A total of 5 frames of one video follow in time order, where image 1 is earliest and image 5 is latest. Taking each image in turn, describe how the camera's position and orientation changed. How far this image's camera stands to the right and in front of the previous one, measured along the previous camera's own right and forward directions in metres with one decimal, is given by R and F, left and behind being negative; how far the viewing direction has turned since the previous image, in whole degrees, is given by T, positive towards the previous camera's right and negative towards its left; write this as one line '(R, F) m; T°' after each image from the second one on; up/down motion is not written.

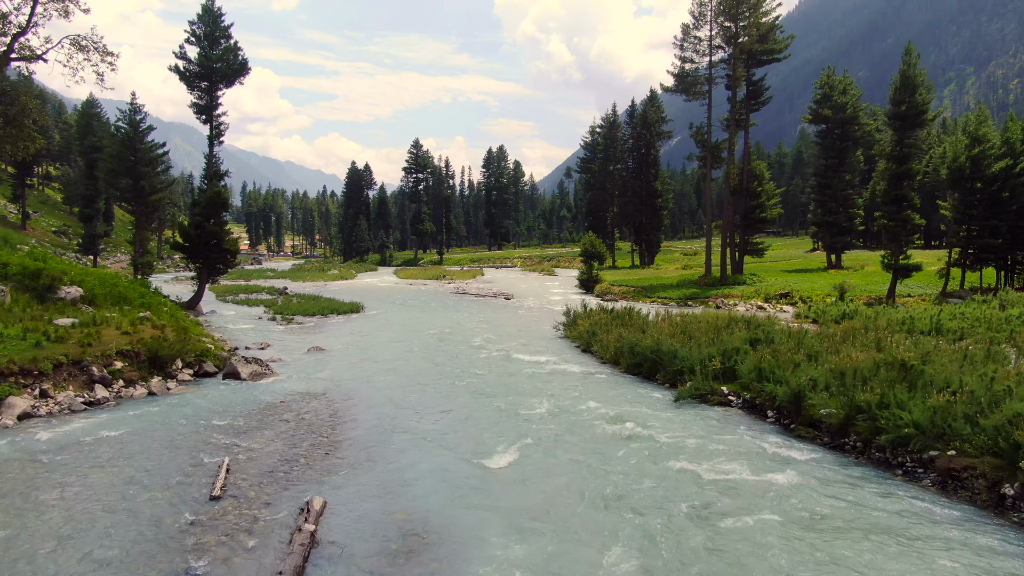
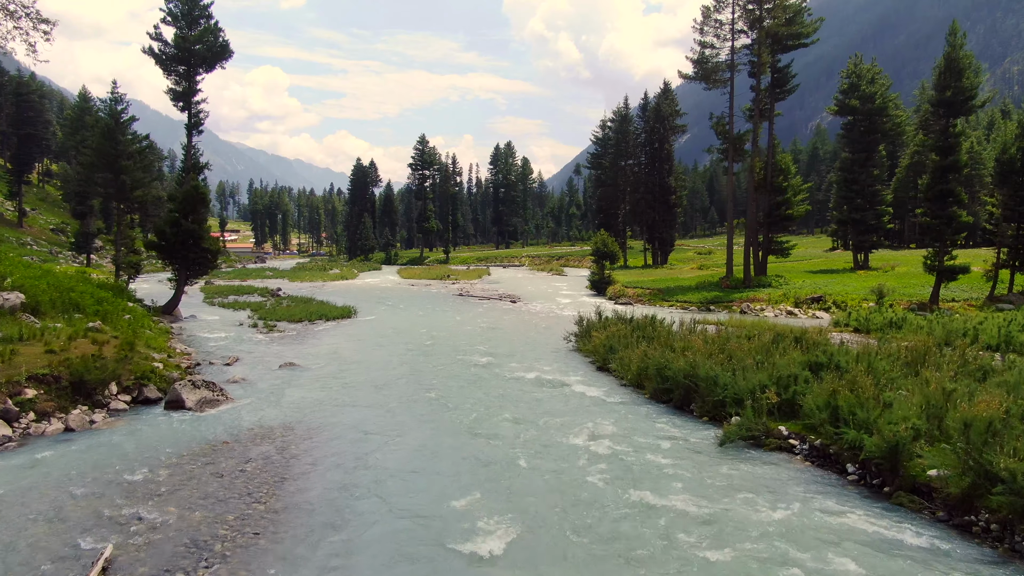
(+0.1, +2.8) m; -1°
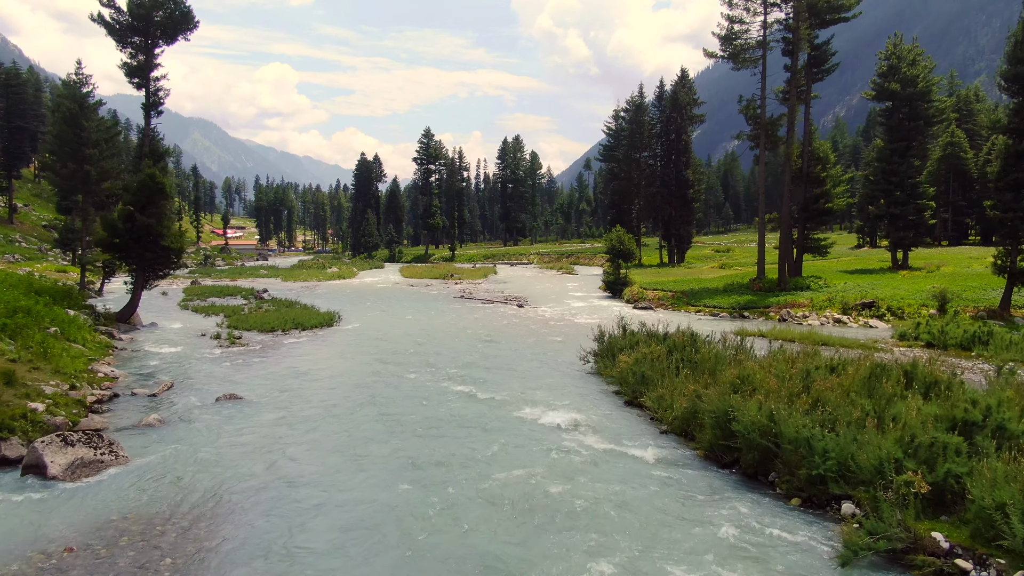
(+0.1, +3.8) m; -1°
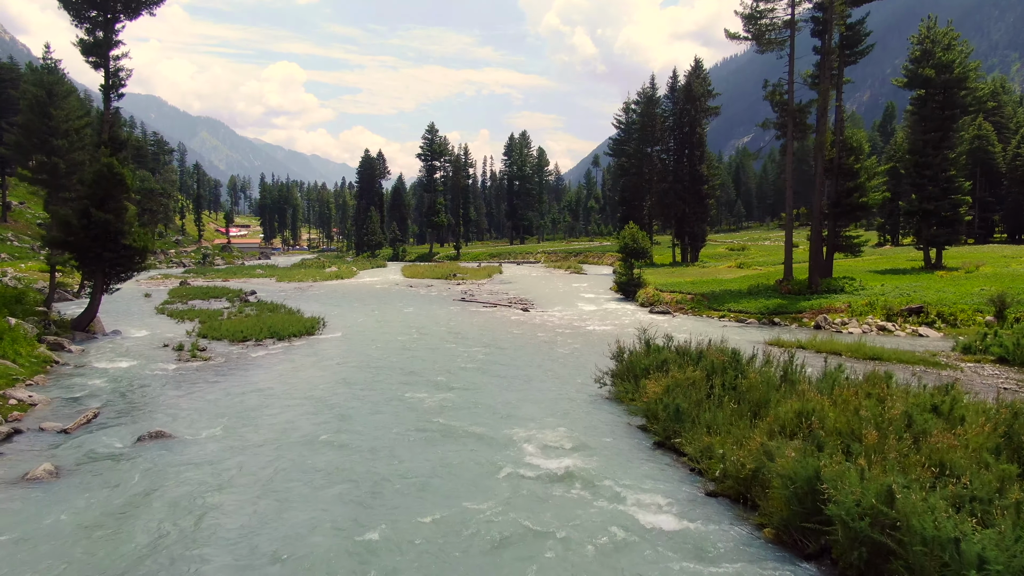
(+0.1, +2.8) m; -1°
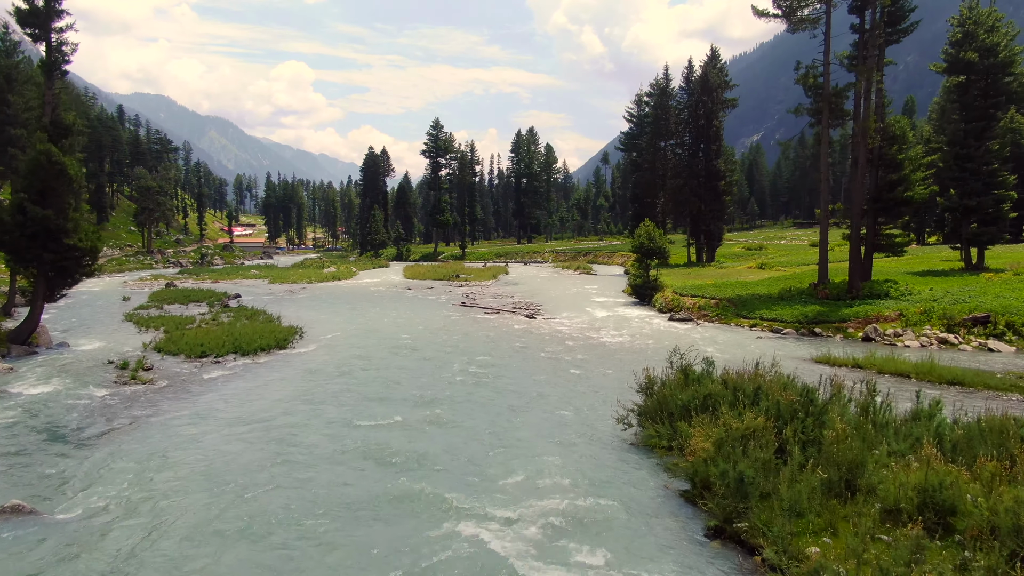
(+0.1, +3.0) m; -1°
